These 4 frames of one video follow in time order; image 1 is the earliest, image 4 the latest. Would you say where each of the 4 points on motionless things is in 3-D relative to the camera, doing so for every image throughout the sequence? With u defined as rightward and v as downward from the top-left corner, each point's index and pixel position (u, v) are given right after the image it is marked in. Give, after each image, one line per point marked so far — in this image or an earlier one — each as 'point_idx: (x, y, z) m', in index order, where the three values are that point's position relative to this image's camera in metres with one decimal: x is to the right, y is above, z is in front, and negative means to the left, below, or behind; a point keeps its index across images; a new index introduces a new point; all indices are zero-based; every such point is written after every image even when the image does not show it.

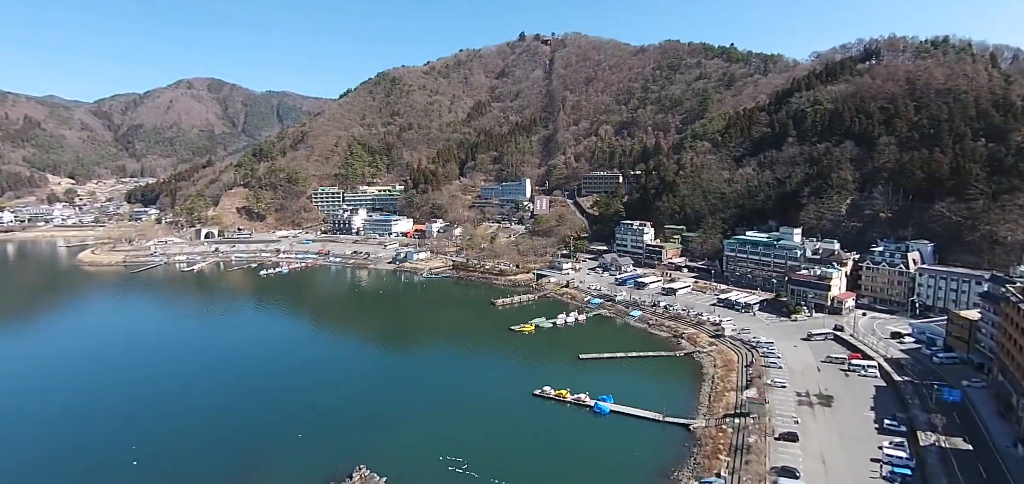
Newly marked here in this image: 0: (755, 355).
0: (+8.4, -3.9, +18.0) m
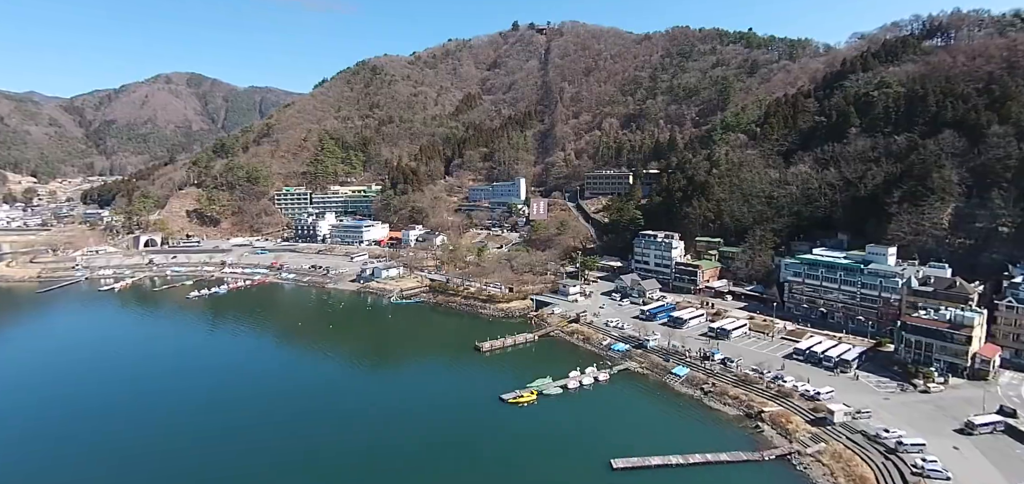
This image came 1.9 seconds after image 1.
0: (+8.2, -4.8, +10.9) m
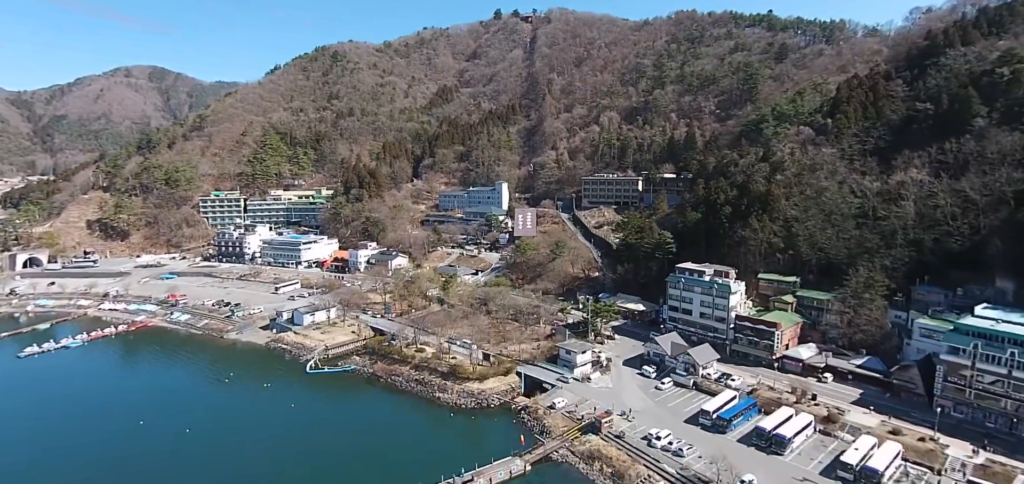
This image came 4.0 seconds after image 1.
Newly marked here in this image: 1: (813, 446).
0: (+8.0, -6.2, +2.3) m
1: (+6.8, -4.6, +12.0) m
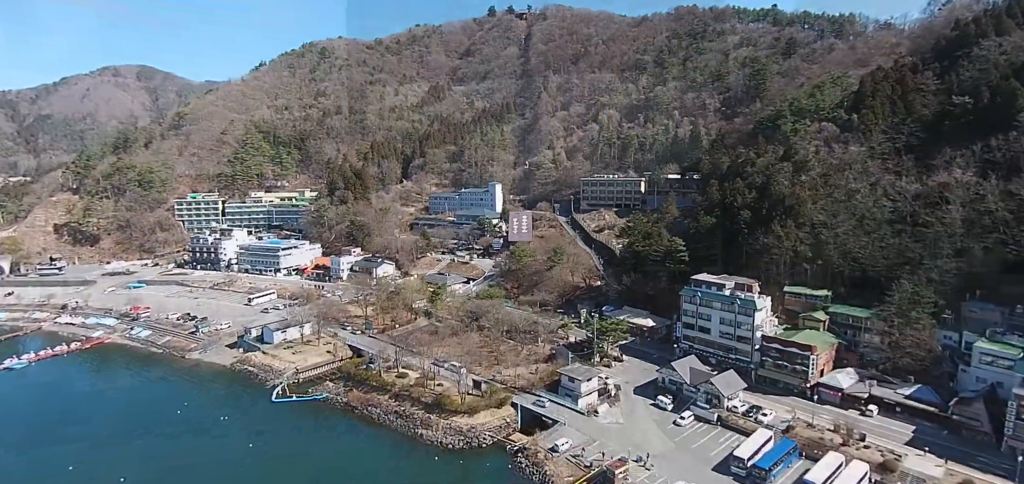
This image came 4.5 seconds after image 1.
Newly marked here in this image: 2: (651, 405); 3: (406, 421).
0: (+7.9, -6.4, +0.2) m
1: (+6.7, -4.8, +9.9) m
2: (+3.6, -4.3, +13.6) m
3: (-2.9, -4.9, +14.1) m
